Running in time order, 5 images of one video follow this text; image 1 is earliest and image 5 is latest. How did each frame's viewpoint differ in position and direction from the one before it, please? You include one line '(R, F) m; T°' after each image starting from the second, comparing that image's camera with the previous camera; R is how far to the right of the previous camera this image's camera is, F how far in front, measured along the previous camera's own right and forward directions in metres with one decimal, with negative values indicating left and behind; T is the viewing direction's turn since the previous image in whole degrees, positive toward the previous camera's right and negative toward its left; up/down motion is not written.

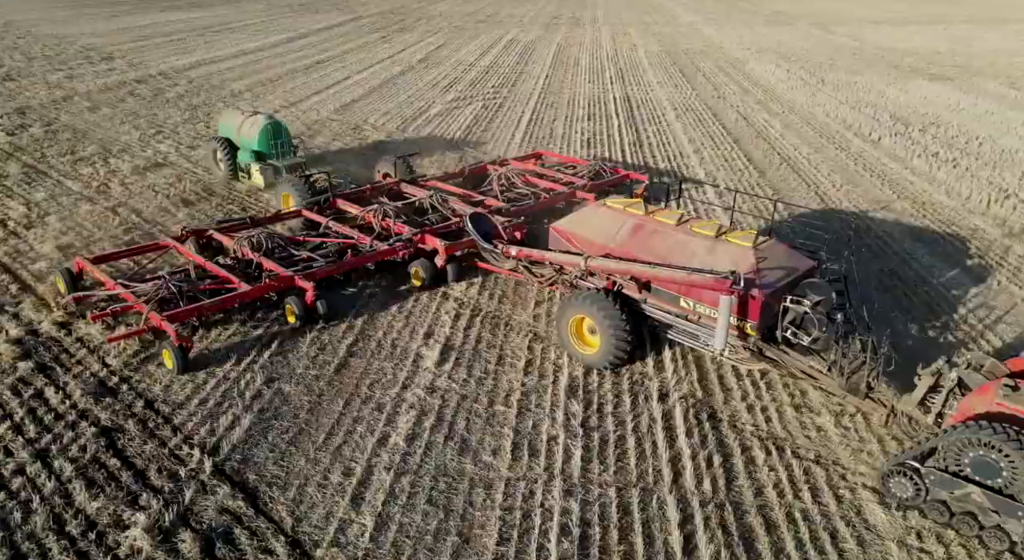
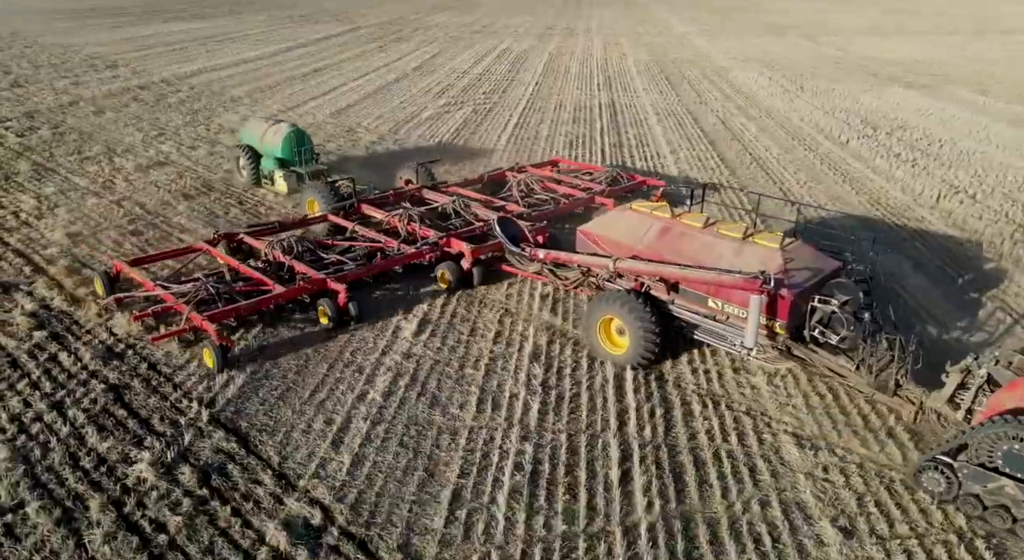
(-0.2, -0.1) m; 0°
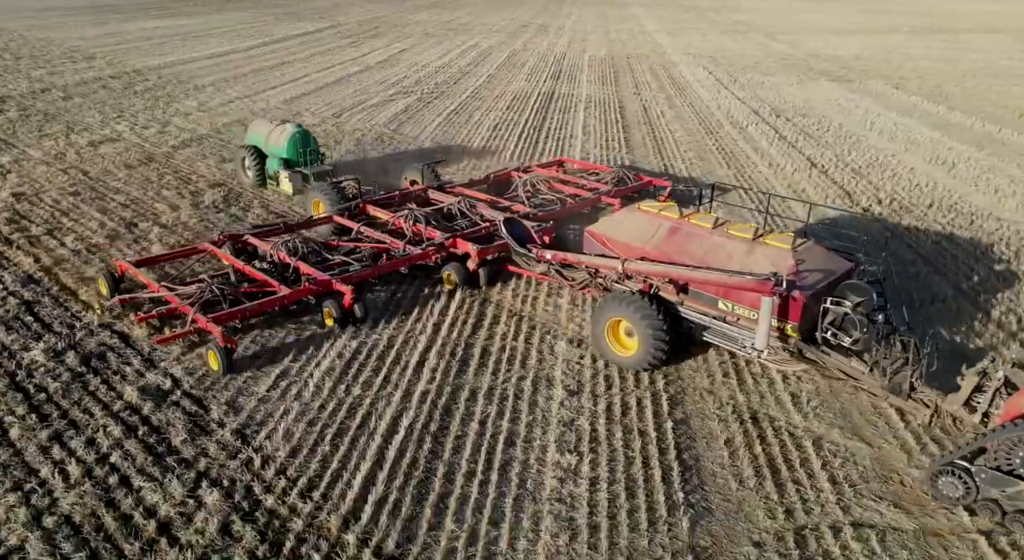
(0.0, +0.1) m; 0°
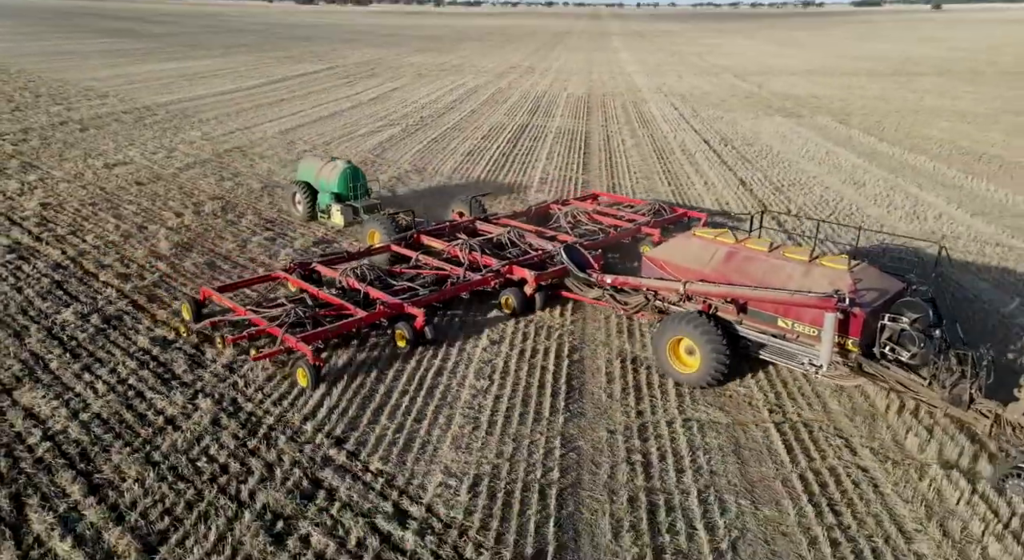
(-0.6, -0.4) m; -1°
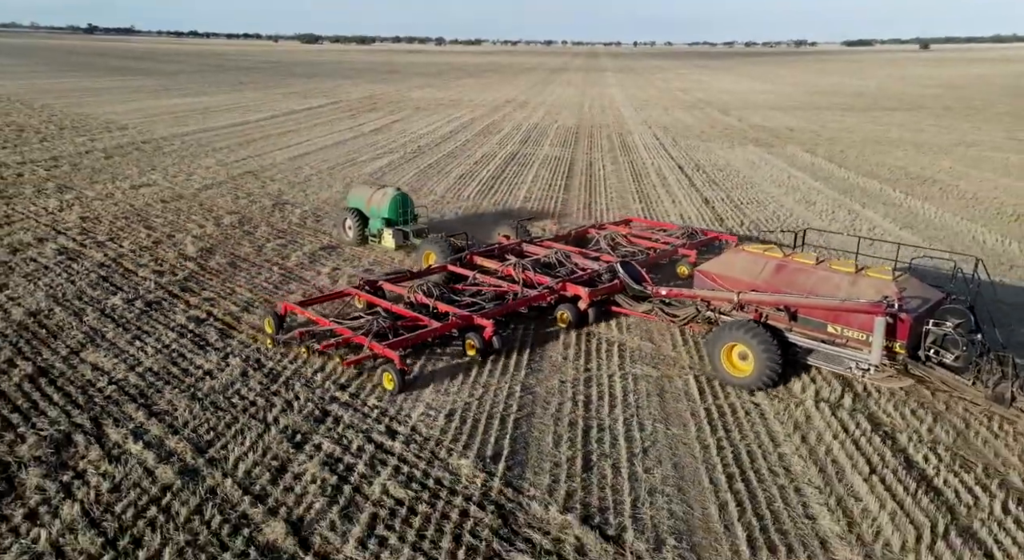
(-0.6, -0.5) m; -1°
